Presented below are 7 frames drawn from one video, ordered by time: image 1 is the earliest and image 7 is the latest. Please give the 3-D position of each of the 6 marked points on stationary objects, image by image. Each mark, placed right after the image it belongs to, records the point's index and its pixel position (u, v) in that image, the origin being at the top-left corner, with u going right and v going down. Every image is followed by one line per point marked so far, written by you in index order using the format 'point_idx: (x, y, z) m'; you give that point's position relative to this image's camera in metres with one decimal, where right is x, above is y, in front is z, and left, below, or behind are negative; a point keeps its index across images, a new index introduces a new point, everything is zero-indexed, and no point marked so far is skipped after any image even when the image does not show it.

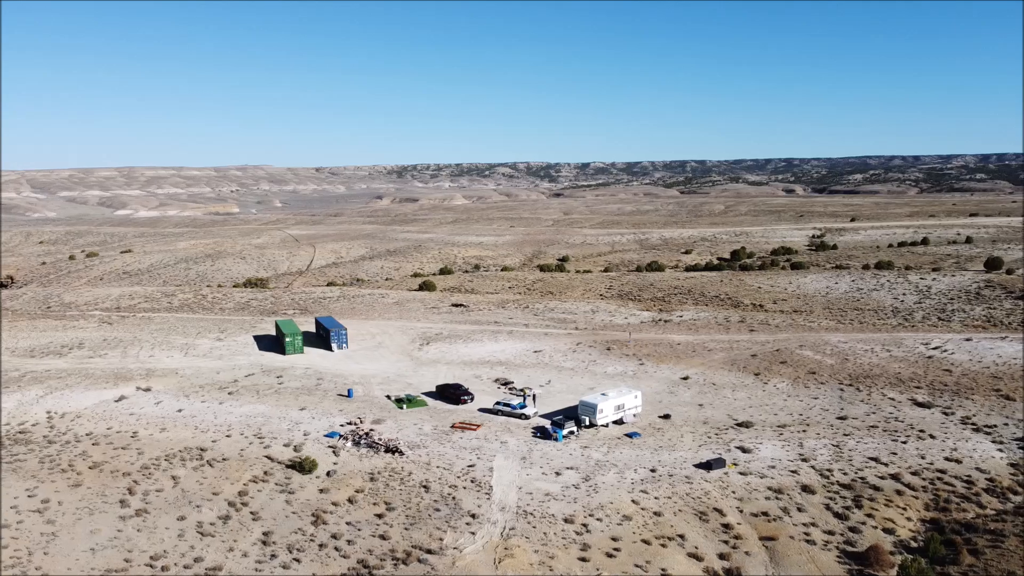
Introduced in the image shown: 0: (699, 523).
0: (+4.4, -5.5, +19.2) m
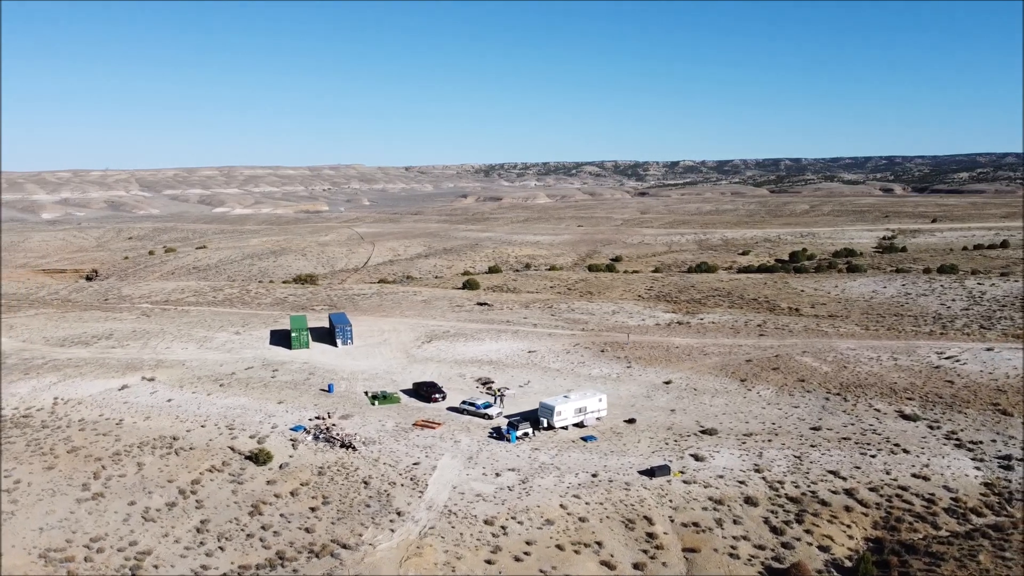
0: (+2.5, -5.6, +18.8) m
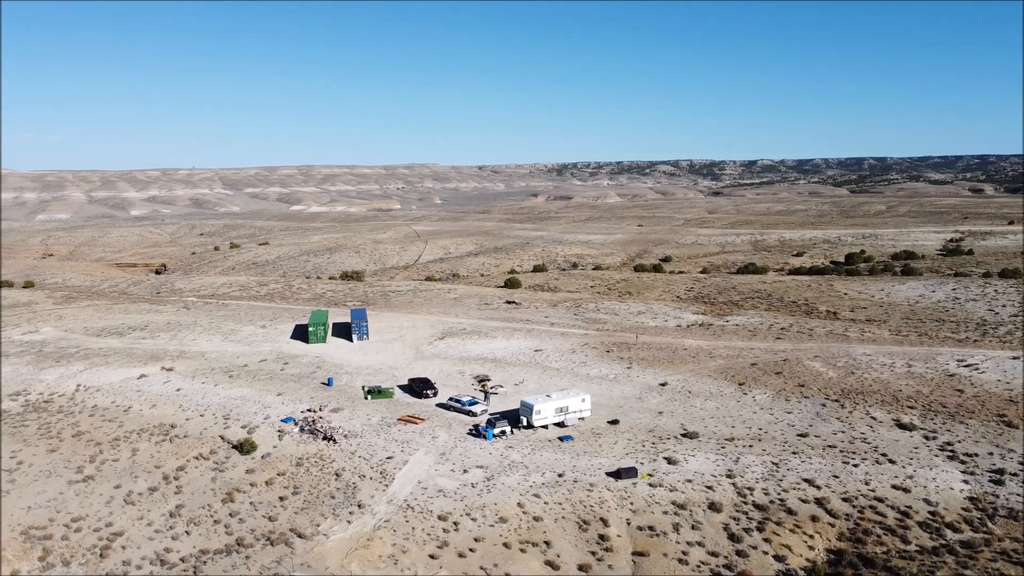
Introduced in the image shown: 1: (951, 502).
0: (+1.4, -5.6, +18.7) m
1: (+10.6, -5.1, +19.6) m
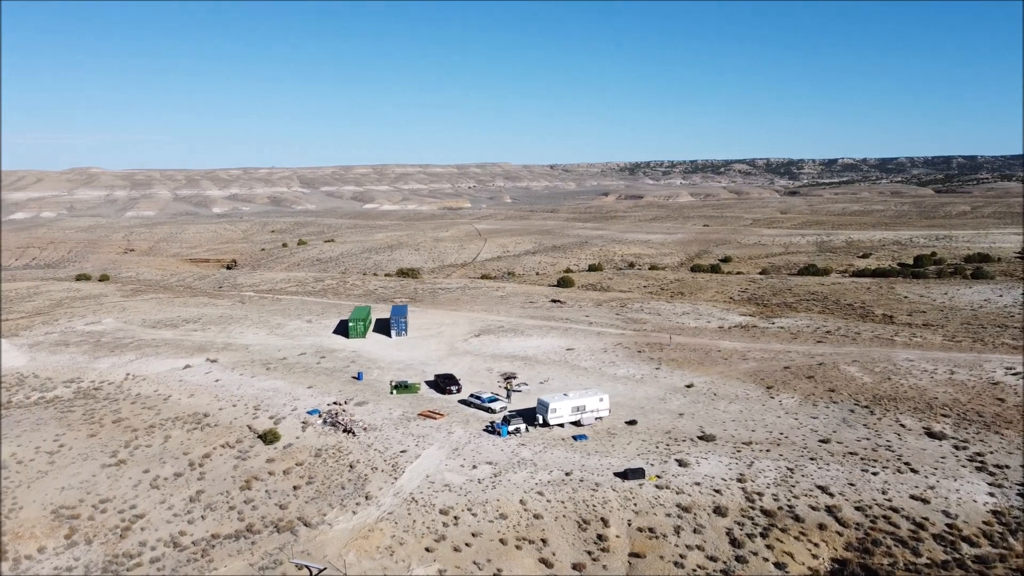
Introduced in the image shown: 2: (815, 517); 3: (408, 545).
0: (+1.4, -5.5, +18.6) m
1: (+10.6, -5.2, +18.8) m
2: (+7.0, -5.3, +18.9) m
3: (-2.3, -5.7, +18.1) m
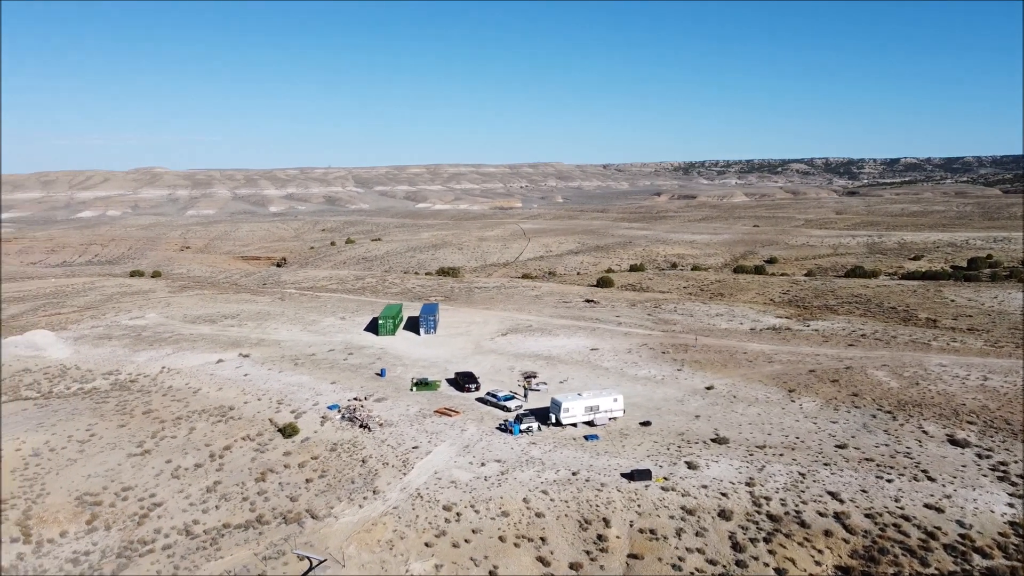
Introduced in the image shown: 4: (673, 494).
0: (+1.4, -5.5, +18.6) m
1: (+10.6, -5.3, +18.2) m
2: (+7.0, -5.3, +18.5) m
3: (-2.3, -5.6, +18.3) m
4: (+3.9, -5.0, +19.9) m
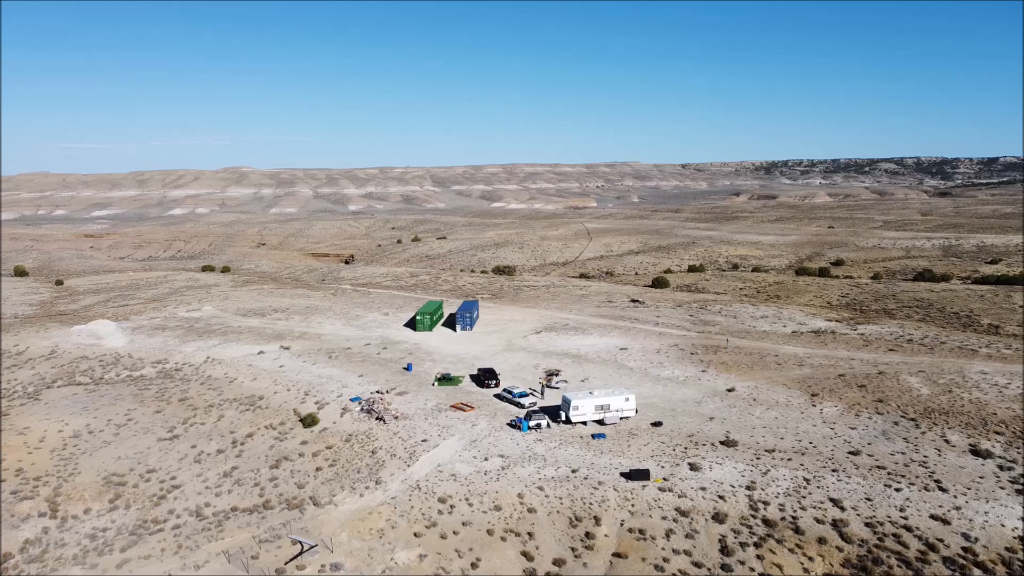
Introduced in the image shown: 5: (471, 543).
0: (+1.2, -5.4, +18.6) m
1: (+10.3, -5.3, +17.4) m
2: (+6.8, -5.3, +18.0) m
3: (-2.6, -5.5, +18.7) m
4: (+3.8, -5.0, +19.7) m
5: (-0.9, -5.6, +18.0) m
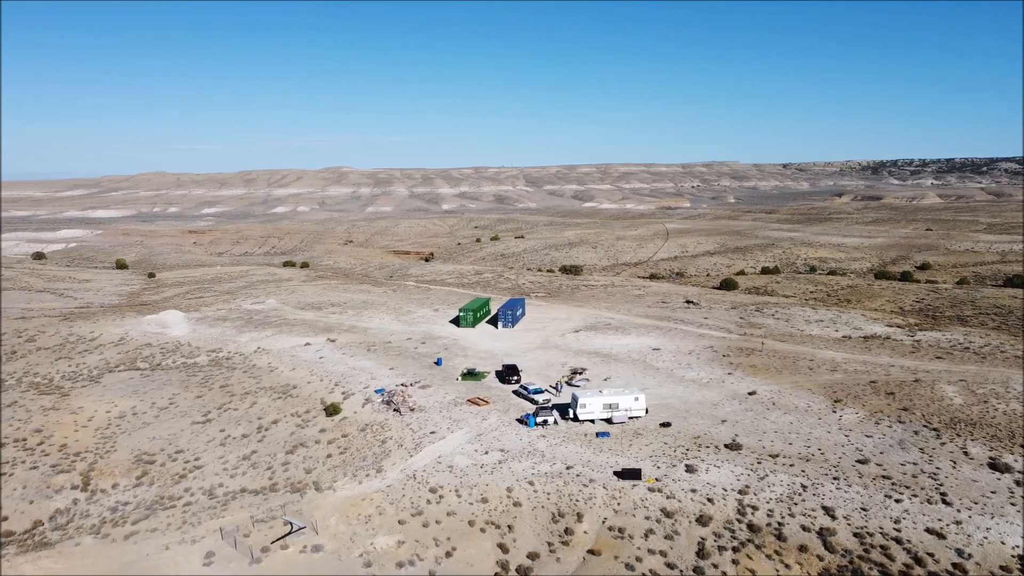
0: (+0.8, -5.4, +18.8) m
1: (+9.7, -5.4, +16.5) m
2: (+6.2, -5.4, +17.5) m
3: (-2.9, -5.4, +19.2) m
4: (+3.5, -4.9, +19.5) m
5: (-1.4, -5.5, +18.4) m
